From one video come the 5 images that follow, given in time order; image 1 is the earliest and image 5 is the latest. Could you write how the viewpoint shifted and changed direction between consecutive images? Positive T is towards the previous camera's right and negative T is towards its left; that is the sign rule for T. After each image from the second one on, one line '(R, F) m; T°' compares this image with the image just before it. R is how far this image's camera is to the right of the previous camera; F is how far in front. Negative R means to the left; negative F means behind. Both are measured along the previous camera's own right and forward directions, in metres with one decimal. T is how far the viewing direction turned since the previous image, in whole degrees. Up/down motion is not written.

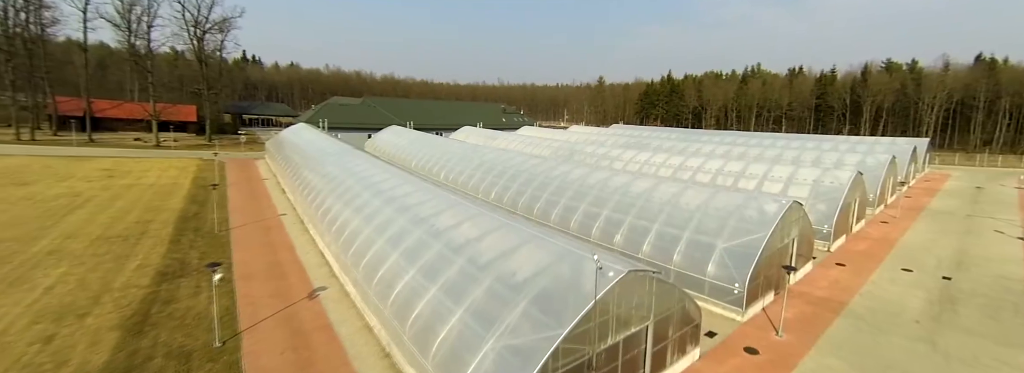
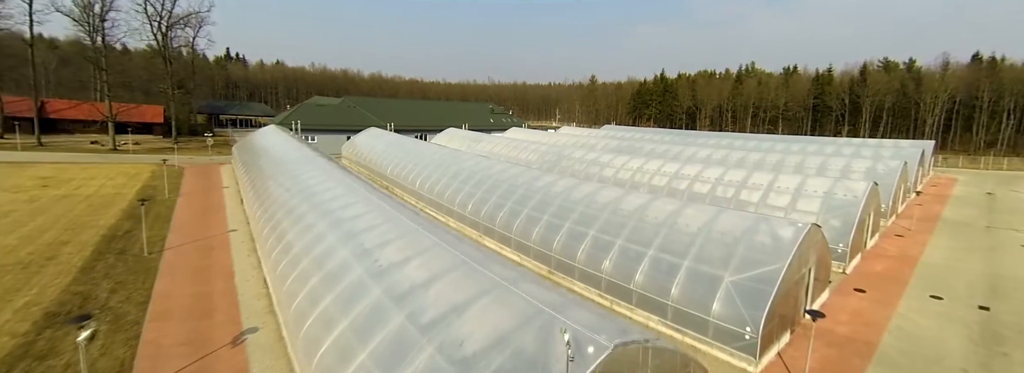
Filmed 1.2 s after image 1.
(+0.5, +1.4) m; +1°
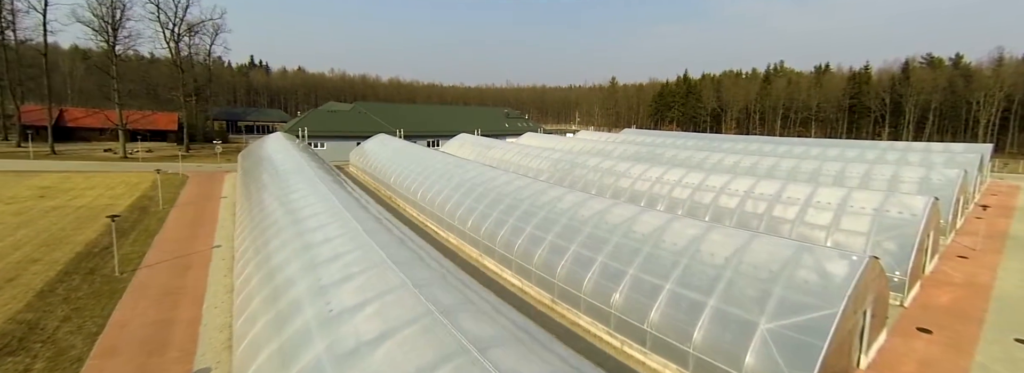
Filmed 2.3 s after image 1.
(+0.5, +1.1) m; -3°
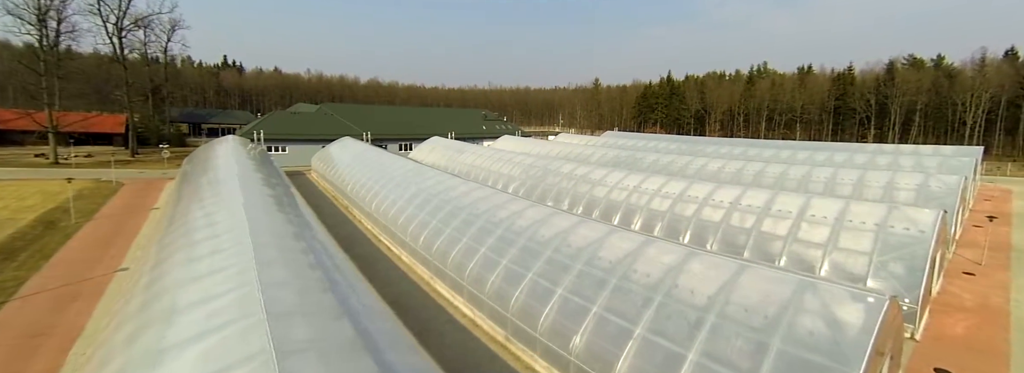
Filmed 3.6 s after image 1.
(+0.8, +1.4) m; +2°
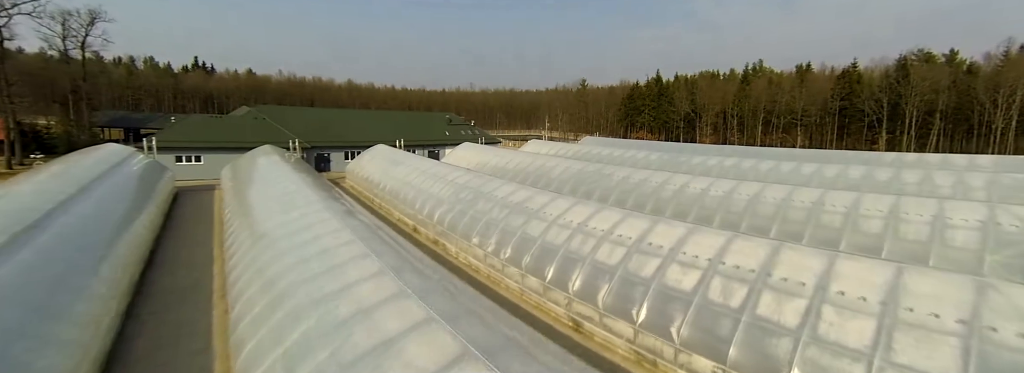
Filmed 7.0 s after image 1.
(+2.4, +3.7) m; 0°
